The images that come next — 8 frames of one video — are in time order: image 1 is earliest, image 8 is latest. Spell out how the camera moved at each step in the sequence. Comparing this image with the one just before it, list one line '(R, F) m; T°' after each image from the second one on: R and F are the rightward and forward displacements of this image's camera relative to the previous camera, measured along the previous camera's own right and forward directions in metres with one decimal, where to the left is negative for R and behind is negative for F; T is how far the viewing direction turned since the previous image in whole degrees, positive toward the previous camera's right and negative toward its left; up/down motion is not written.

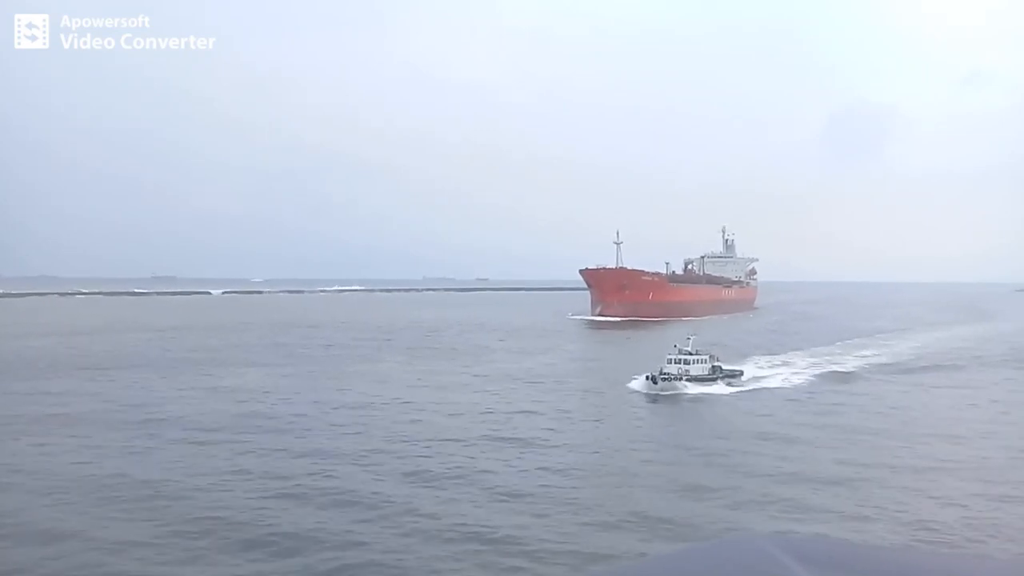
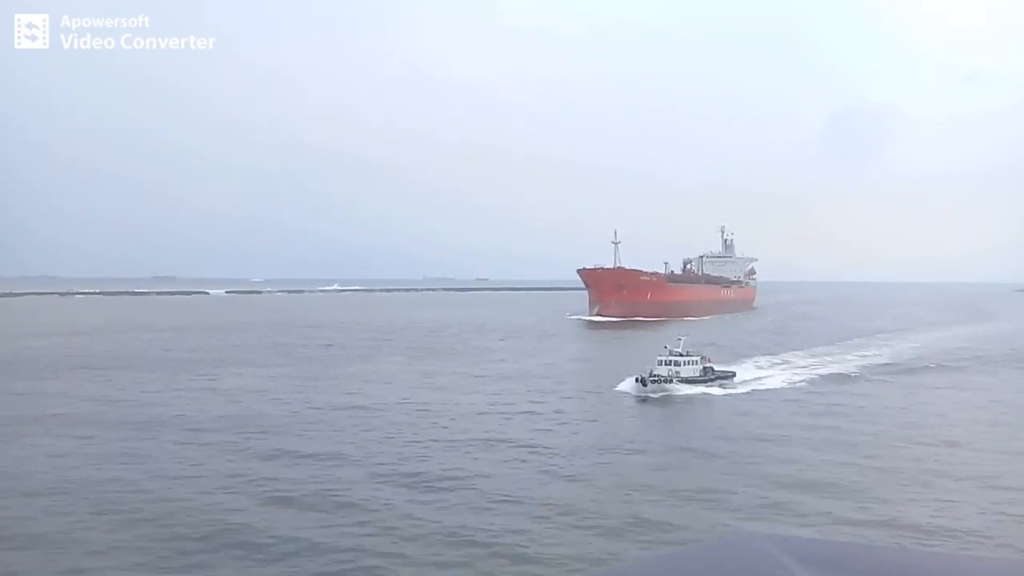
(-2.8, -5.2) m; 0°
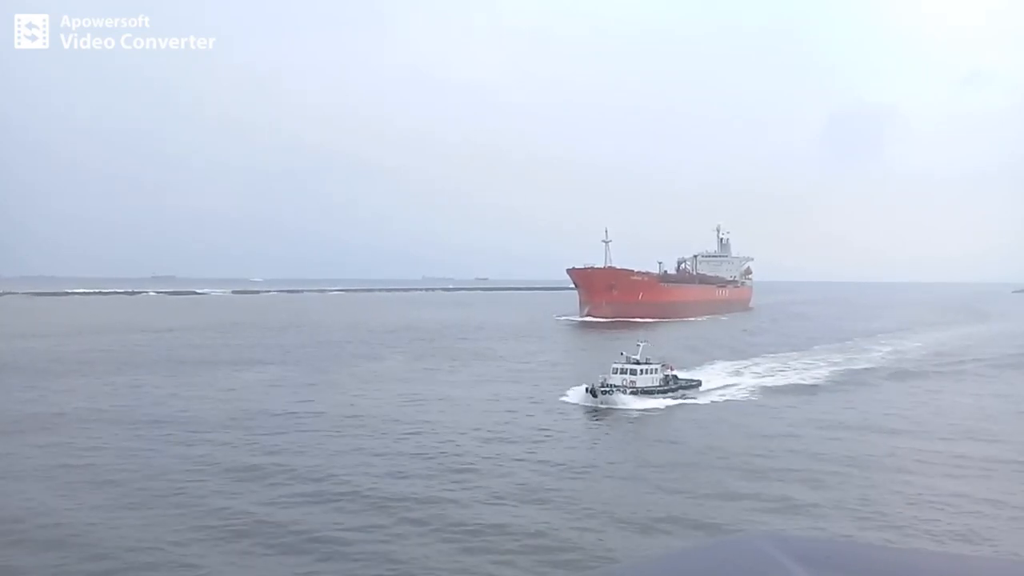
(+1.2, +1.4) m; 0°
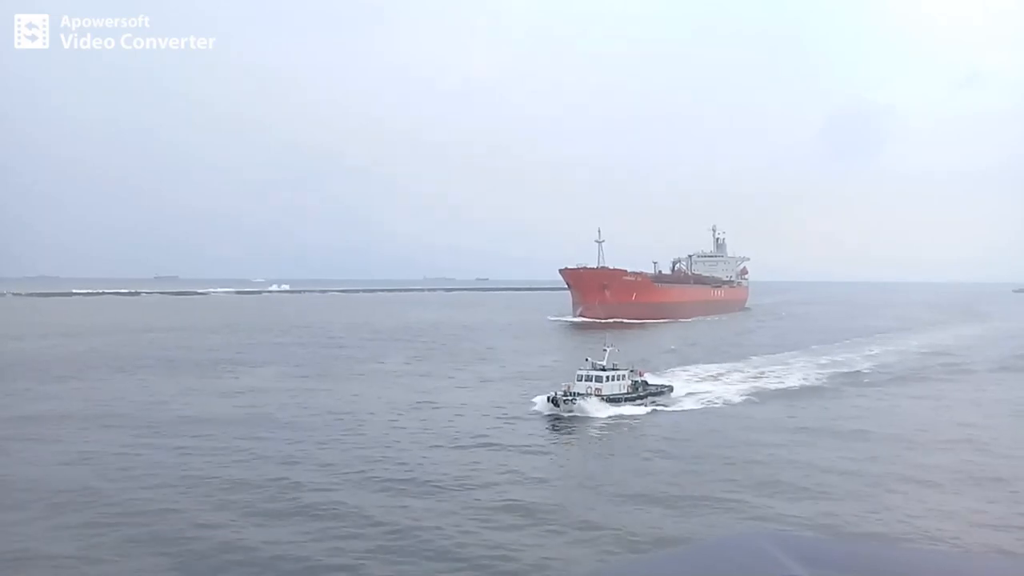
(+0.8, +0.6) m; 0°
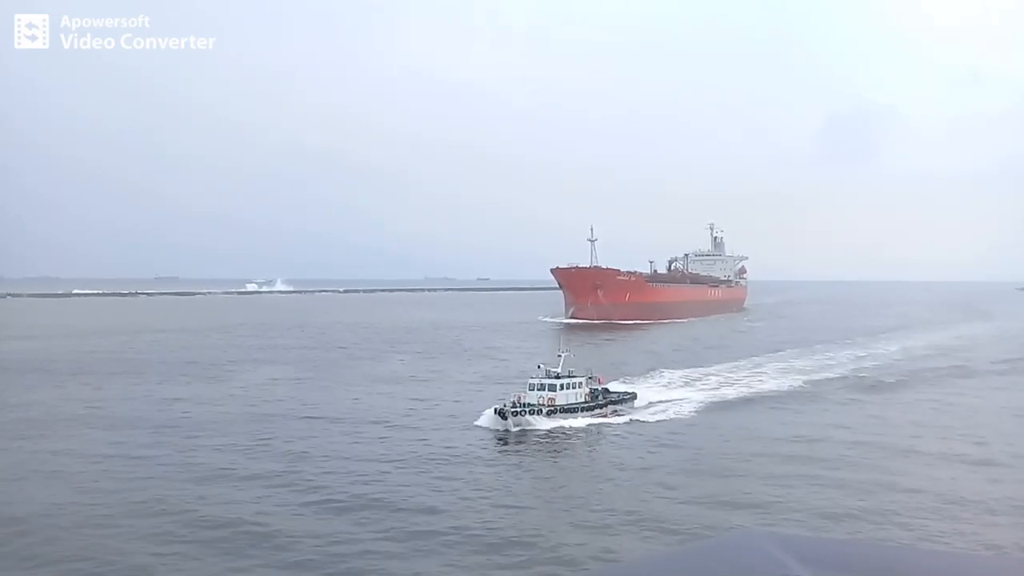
(+1.0, +2.0) m; 0°
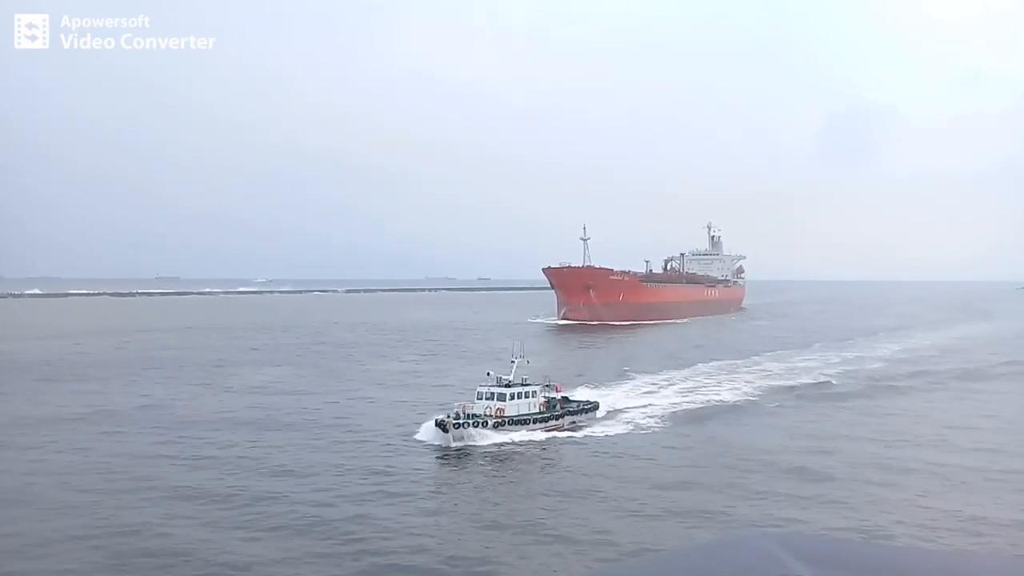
(+0.9, +1.8) m; 0°
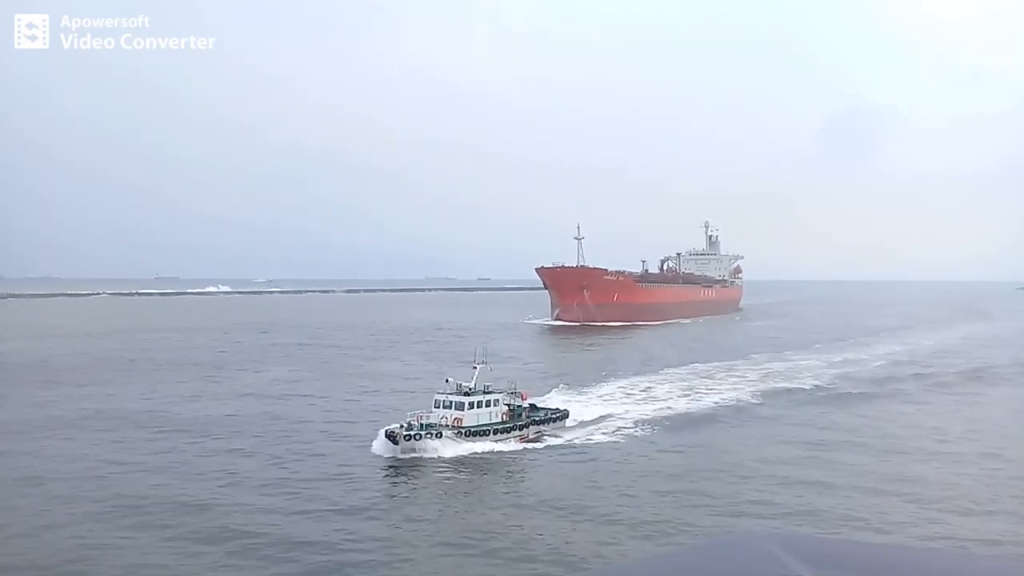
(+0.7, +1.1) m; 0°
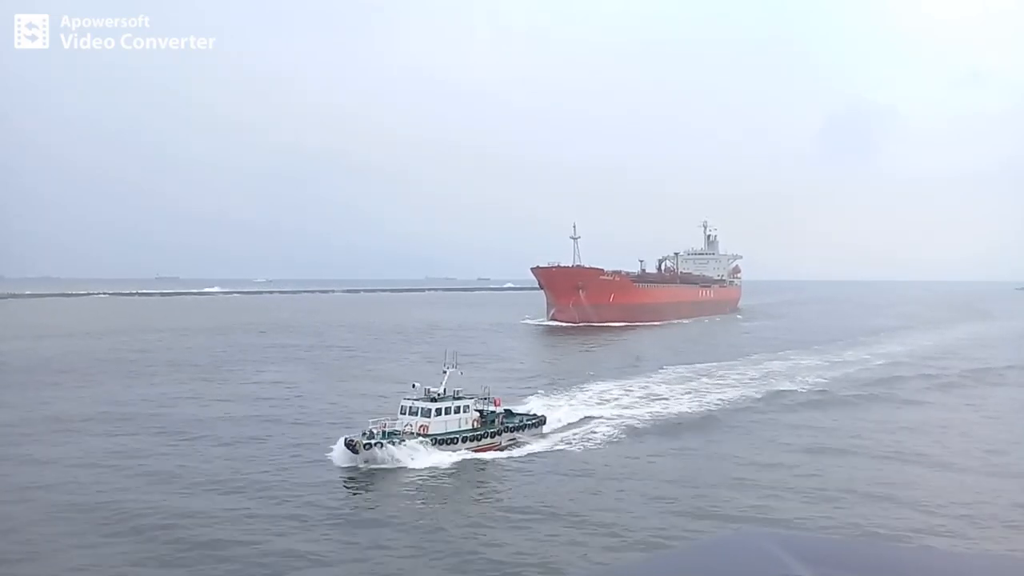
(+0.5, +0.7) m; 0°
